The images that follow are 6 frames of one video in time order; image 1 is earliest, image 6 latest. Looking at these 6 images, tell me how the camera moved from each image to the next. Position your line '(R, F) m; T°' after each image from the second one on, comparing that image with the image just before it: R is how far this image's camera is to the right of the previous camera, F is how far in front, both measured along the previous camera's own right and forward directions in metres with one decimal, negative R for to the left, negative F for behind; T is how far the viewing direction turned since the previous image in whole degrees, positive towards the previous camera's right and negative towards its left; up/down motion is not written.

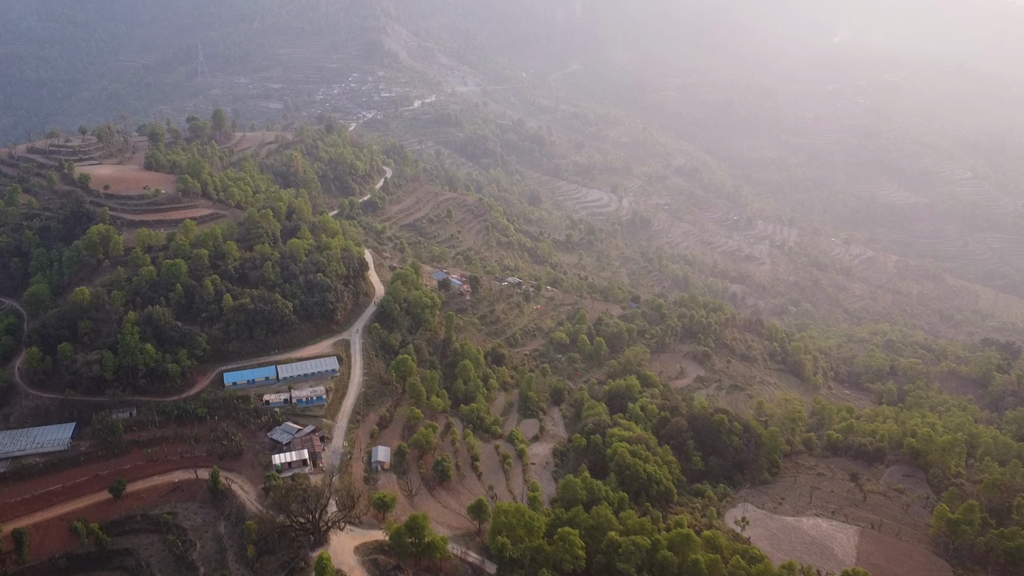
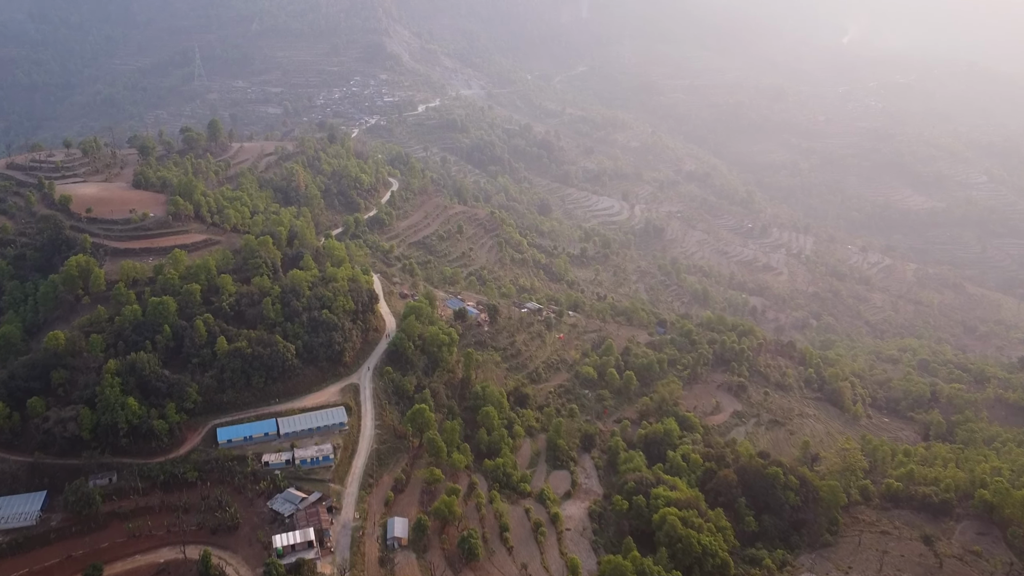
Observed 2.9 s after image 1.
(-1.1, +3.7) m; 0°
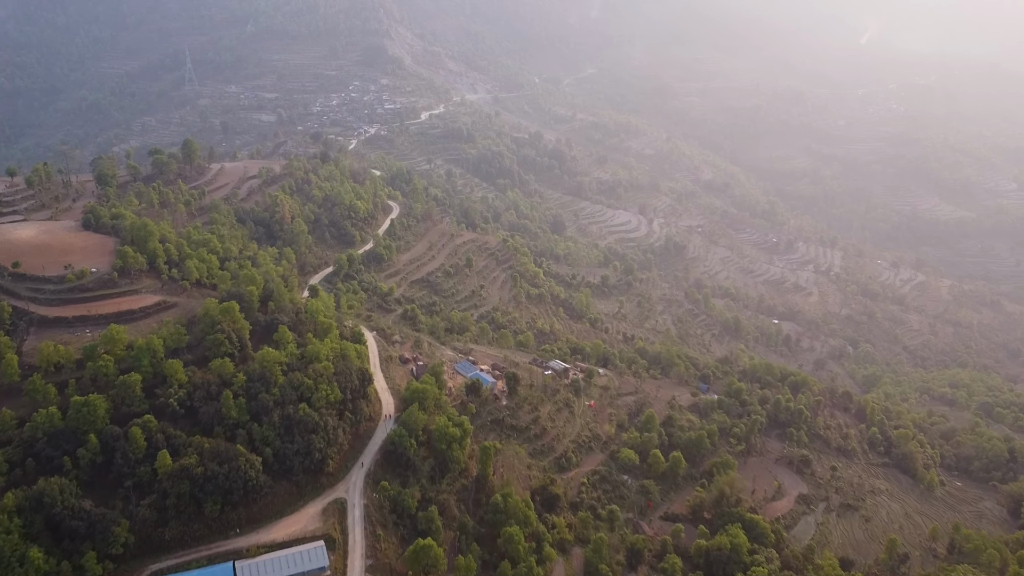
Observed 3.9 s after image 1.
(-0.8, +6.9) m; 0°
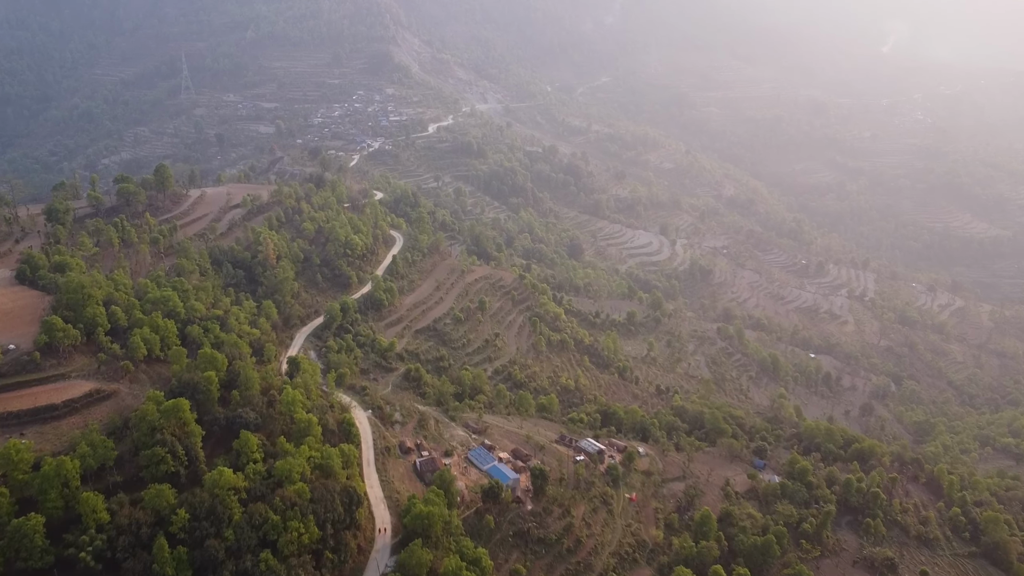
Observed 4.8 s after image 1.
(-0.7, +6.4) m; 0°
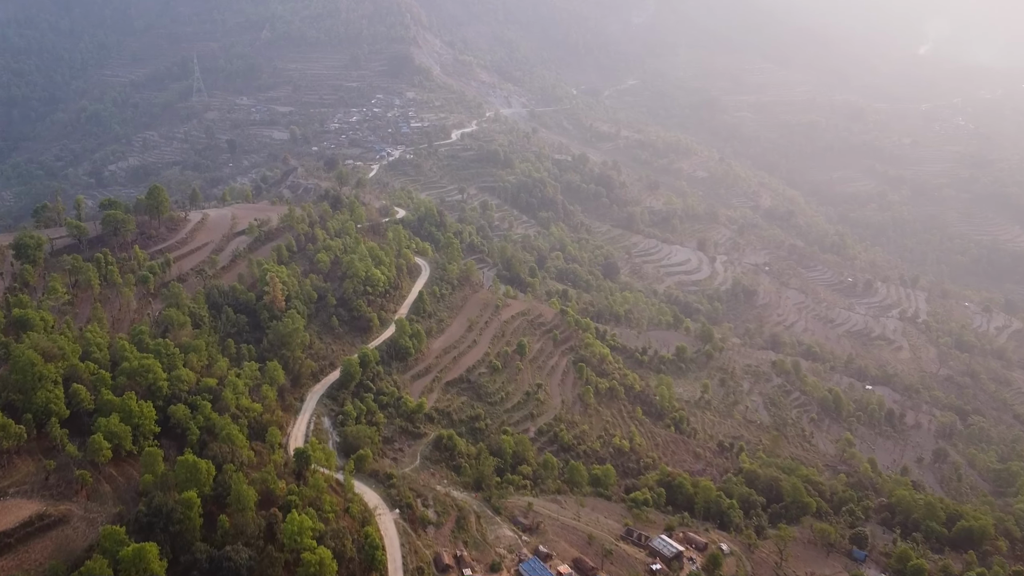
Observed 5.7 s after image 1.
(-1.4, +5.8) m; -1°
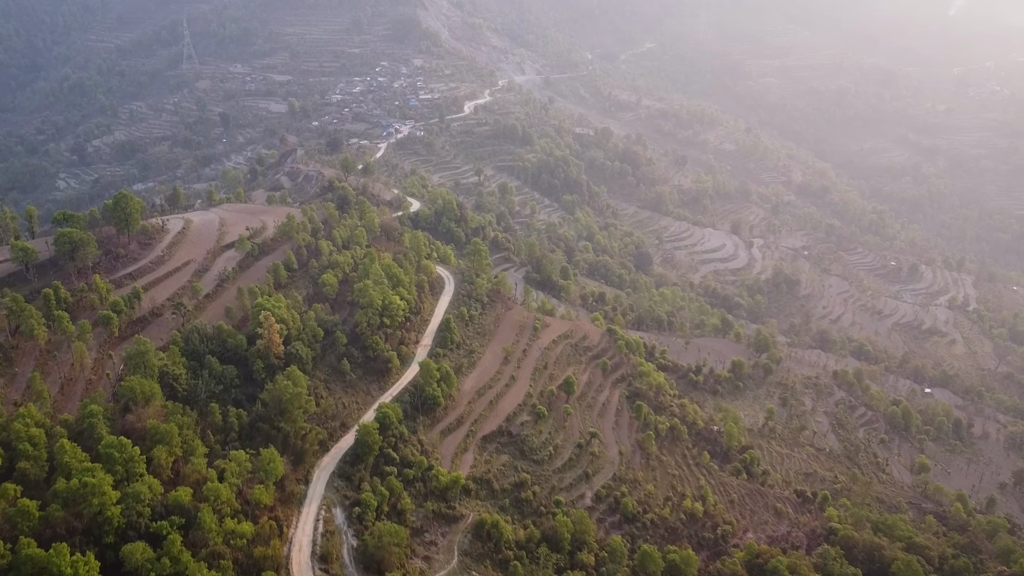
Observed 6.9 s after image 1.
(-1.8, +6.7) m; 0°
